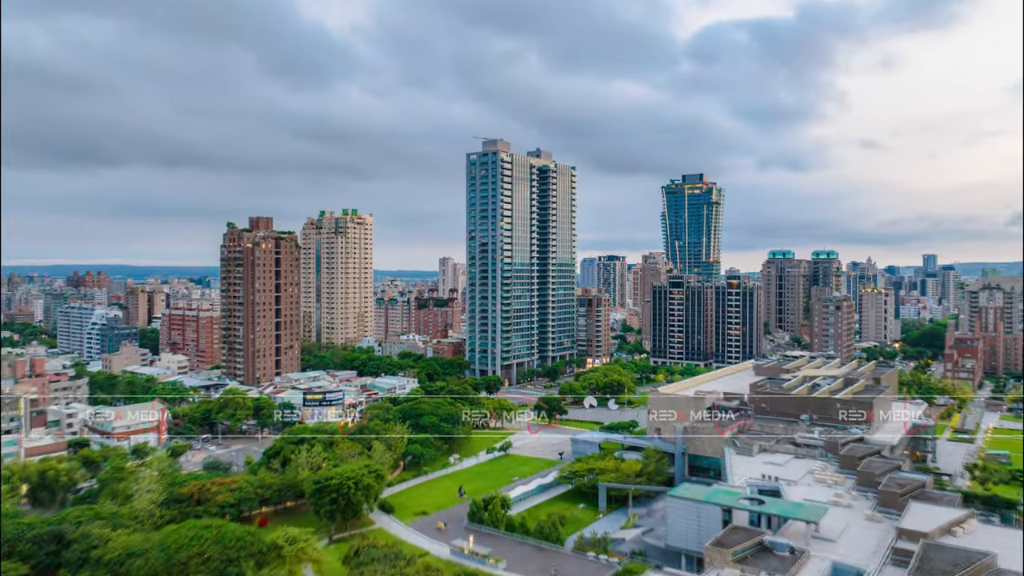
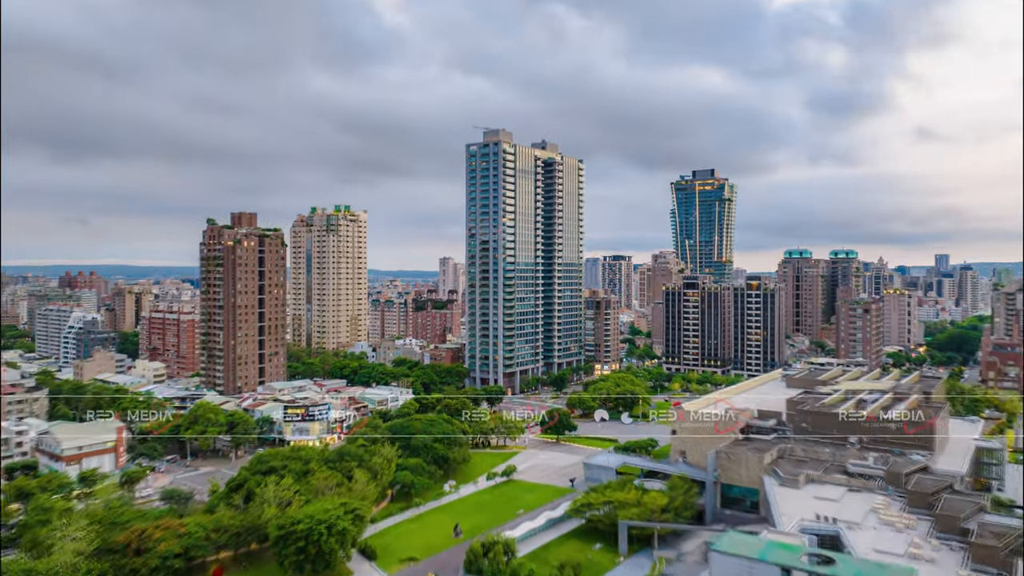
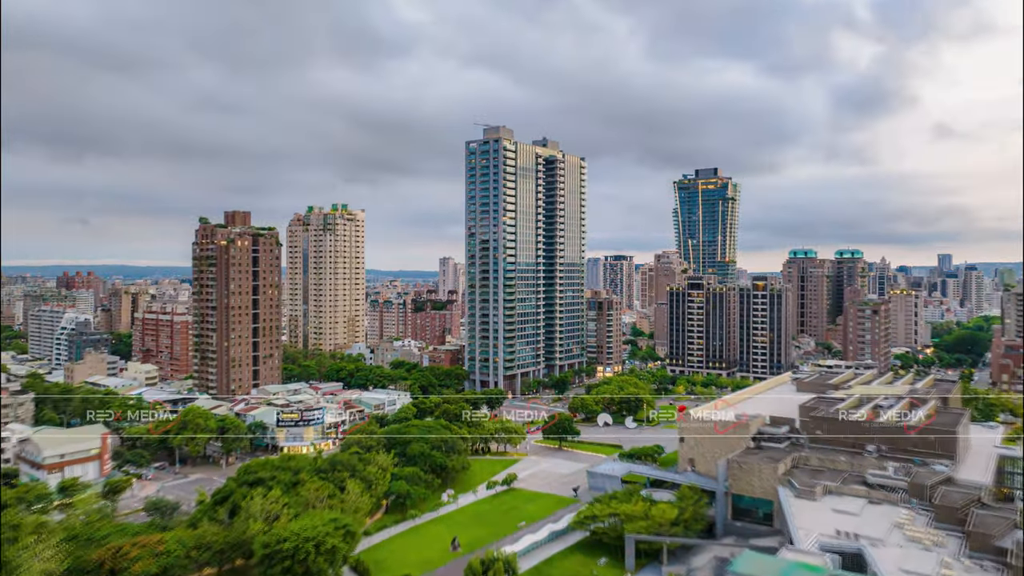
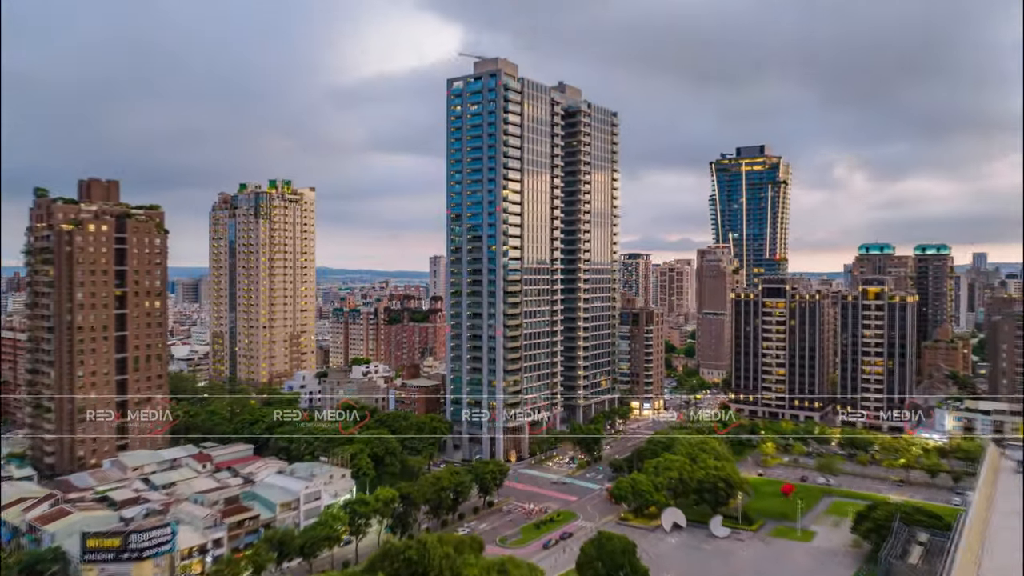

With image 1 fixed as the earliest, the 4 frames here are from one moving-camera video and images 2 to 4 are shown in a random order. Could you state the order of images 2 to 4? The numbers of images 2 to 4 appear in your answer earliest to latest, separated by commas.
2, 3, 4
